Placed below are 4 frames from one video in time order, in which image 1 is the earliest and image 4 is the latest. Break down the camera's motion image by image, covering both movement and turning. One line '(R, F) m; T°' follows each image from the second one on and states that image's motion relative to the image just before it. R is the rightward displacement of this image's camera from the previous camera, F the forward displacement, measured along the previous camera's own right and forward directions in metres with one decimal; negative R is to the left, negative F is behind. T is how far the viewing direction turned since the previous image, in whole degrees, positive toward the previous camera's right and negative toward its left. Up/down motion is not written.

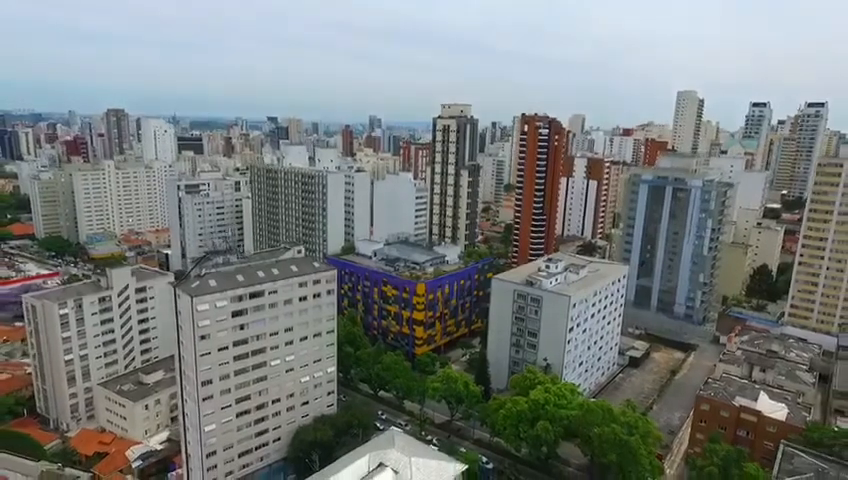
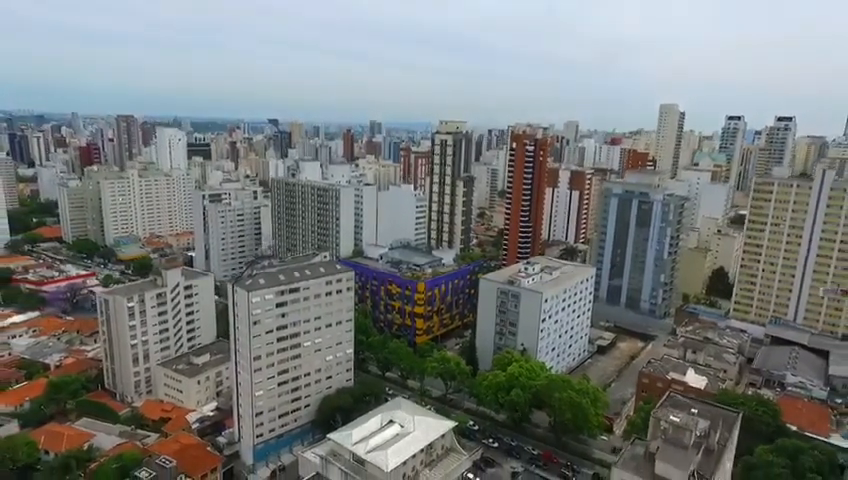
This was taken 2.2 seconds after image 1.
(-0.1, -7.0) m; 0°
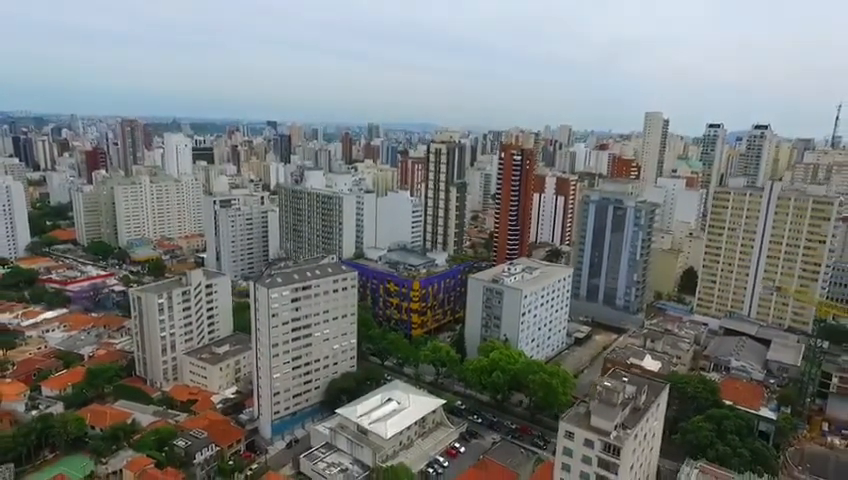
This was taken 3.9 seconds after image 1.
(+0.3, -5.2) m; 0°
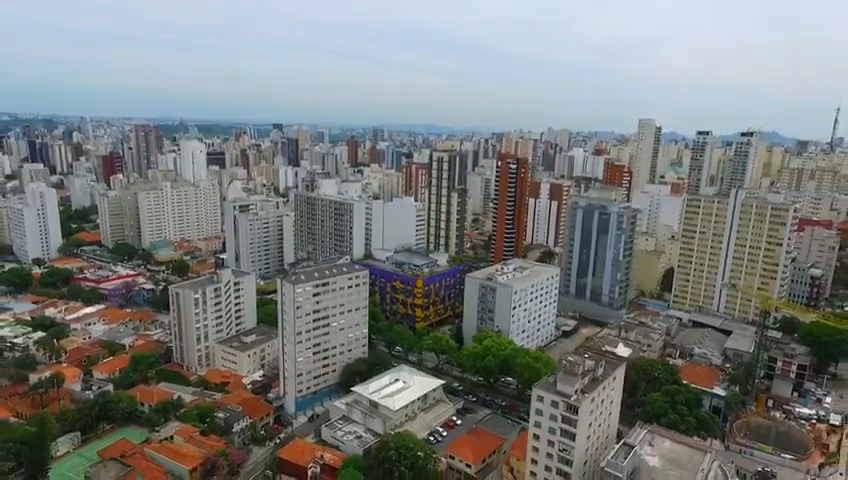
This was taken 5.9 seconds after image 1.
(+0.1, -5.9) m; 0°
